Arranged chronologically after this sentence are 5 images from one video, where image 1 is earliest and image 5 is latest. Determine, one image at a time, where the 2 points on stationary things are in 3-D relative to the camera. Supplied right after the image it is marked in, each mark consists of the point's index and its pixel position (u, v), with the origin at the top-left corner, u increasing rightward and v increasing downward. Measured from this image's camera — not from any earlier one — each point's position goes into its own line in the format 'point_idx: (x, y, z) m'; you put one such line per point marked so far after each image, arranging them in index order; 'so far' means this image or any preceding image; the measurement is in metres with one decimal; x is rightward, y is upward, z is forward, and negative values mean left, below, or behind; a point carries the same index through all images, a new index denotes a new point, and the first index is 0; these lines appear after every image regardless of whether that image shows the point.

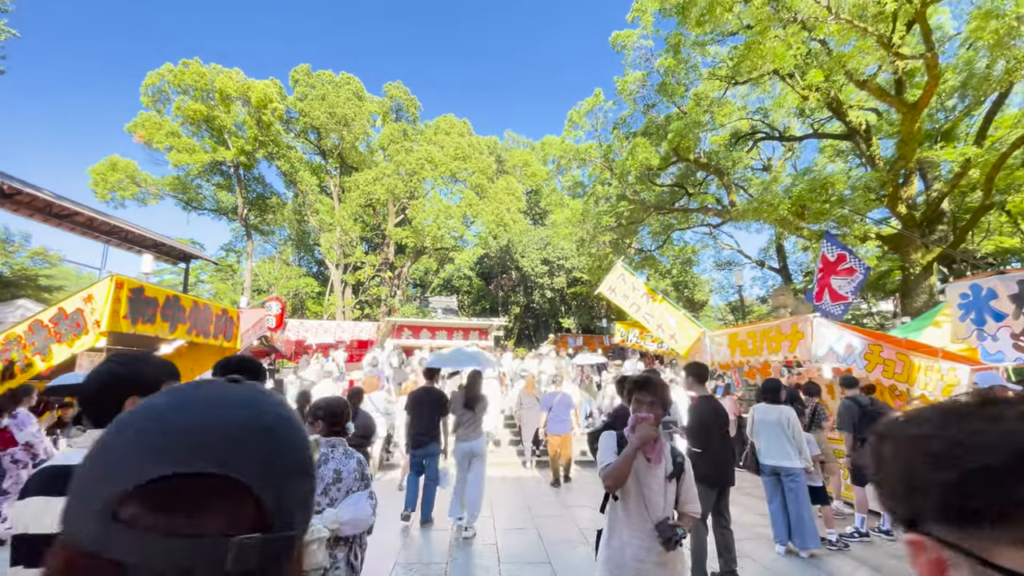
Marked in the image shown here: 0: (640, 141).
0: (+2.9, +3.4, +12.0) m
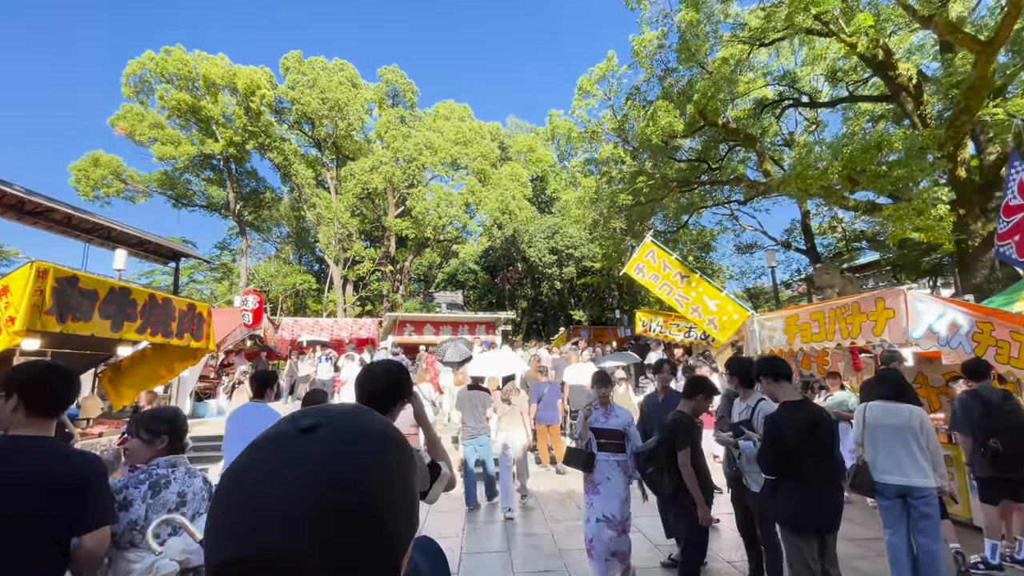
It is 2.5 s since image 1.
0: (+3.0, +3.7, +10.8) m
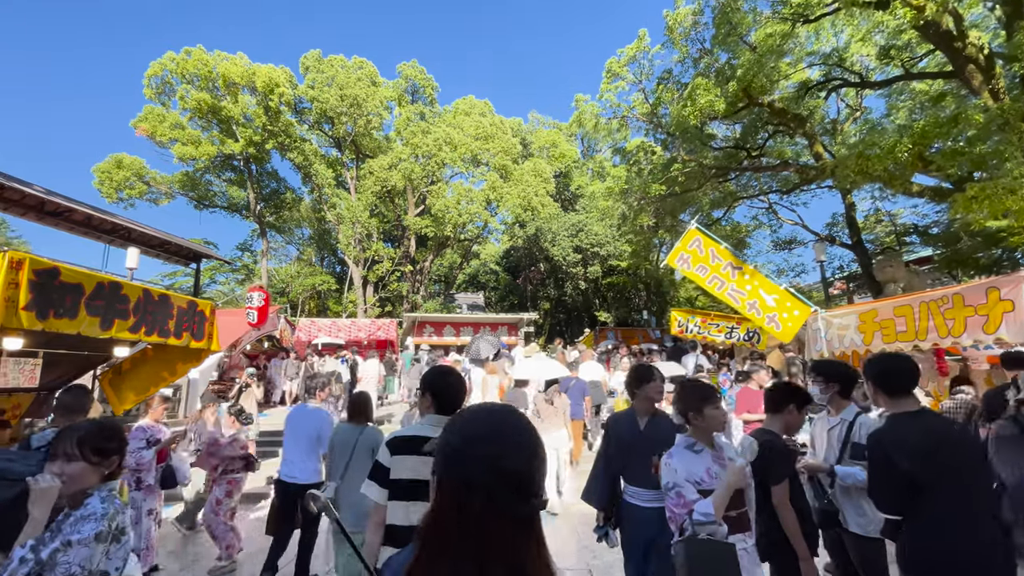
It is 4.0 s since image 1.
0: (+3.4, +3.8, +10.0) m
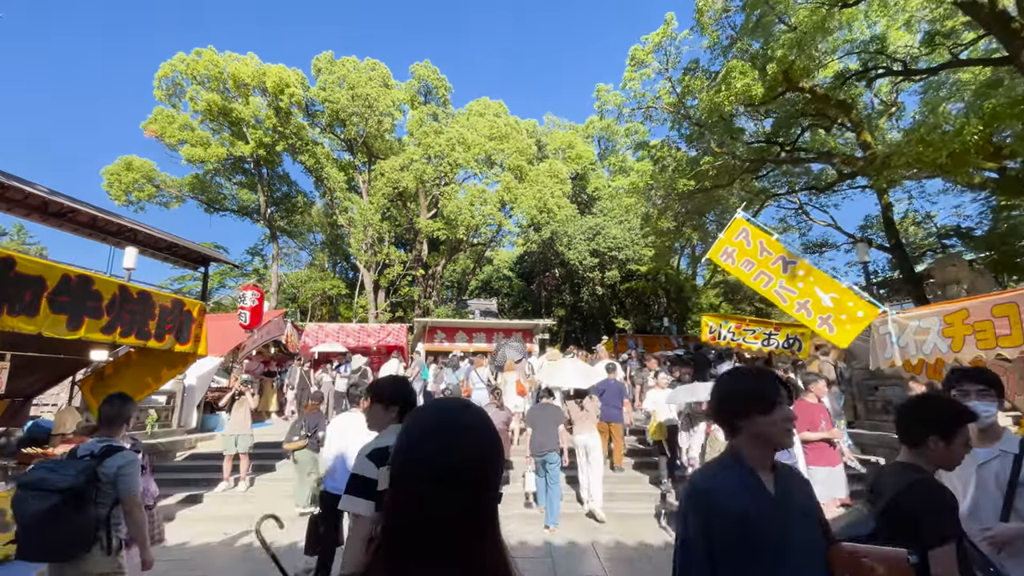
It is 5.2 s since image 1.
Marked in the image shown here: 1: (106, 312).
0: (+3.7, +3.7, +9.2) m
1: (-3.8, -0.2, +5.0) m
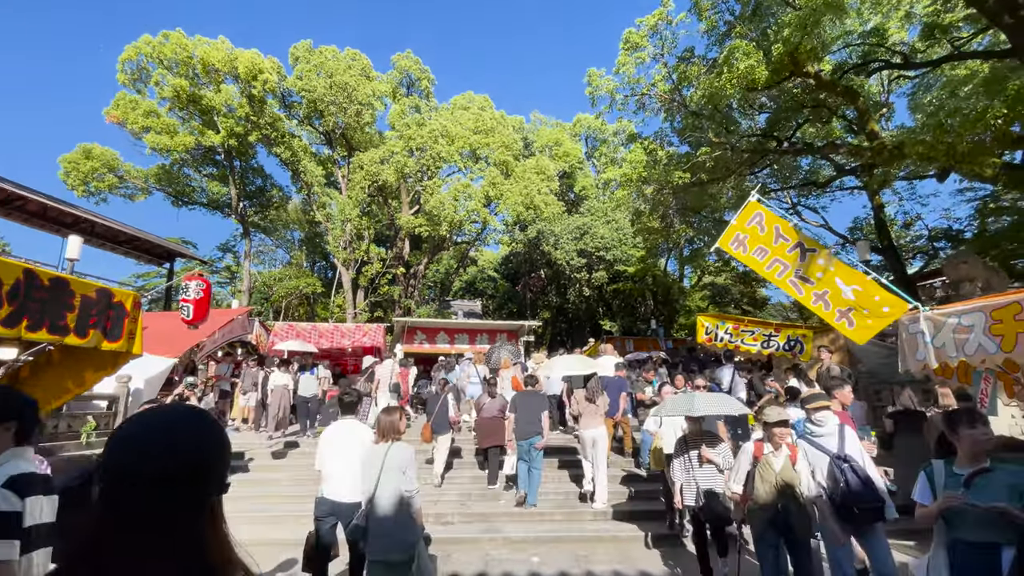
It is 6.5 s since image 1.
0: (+3.5, +3.8, +8.6) m
1: (-3.9, -0.1, +4.2) m
